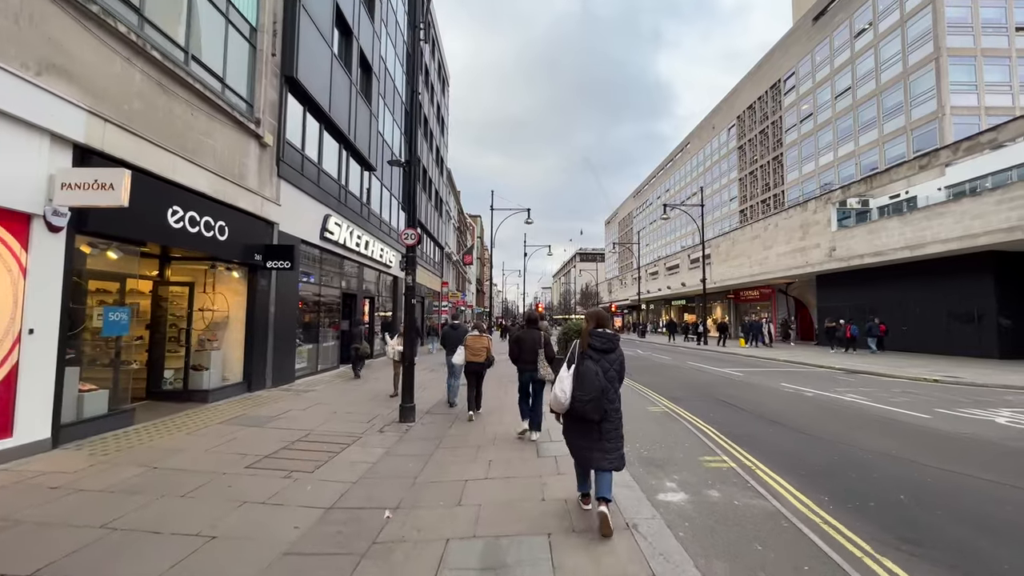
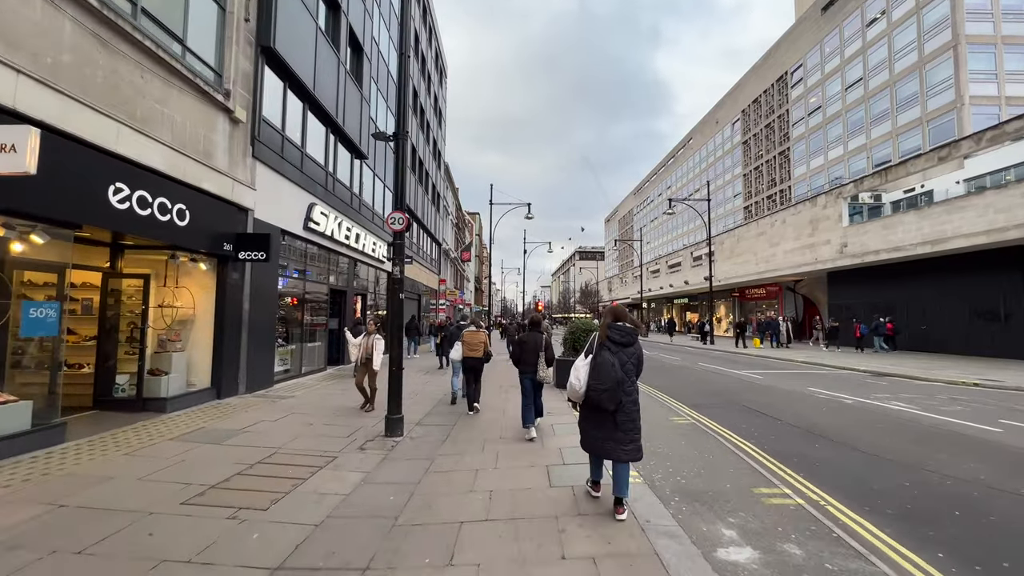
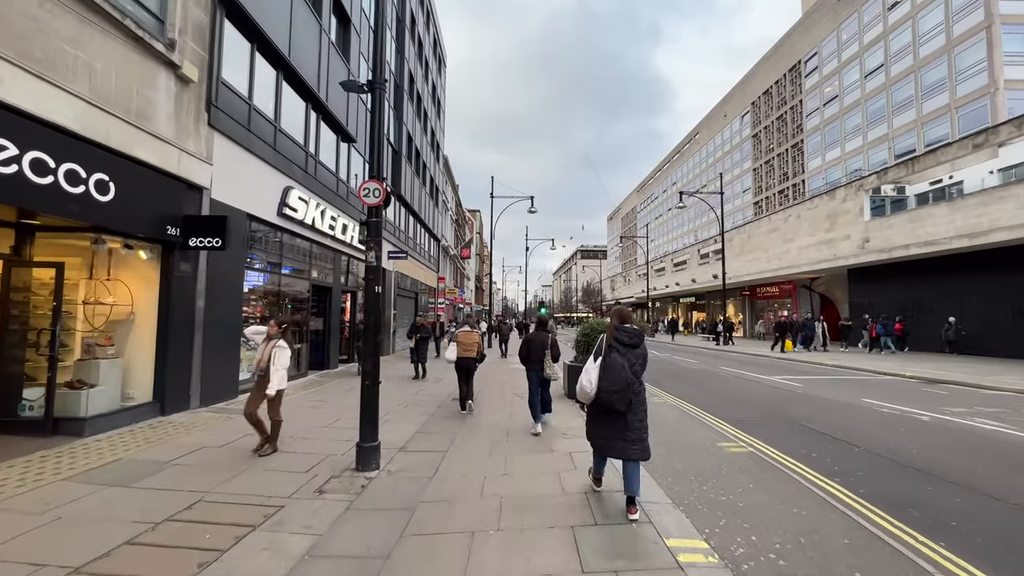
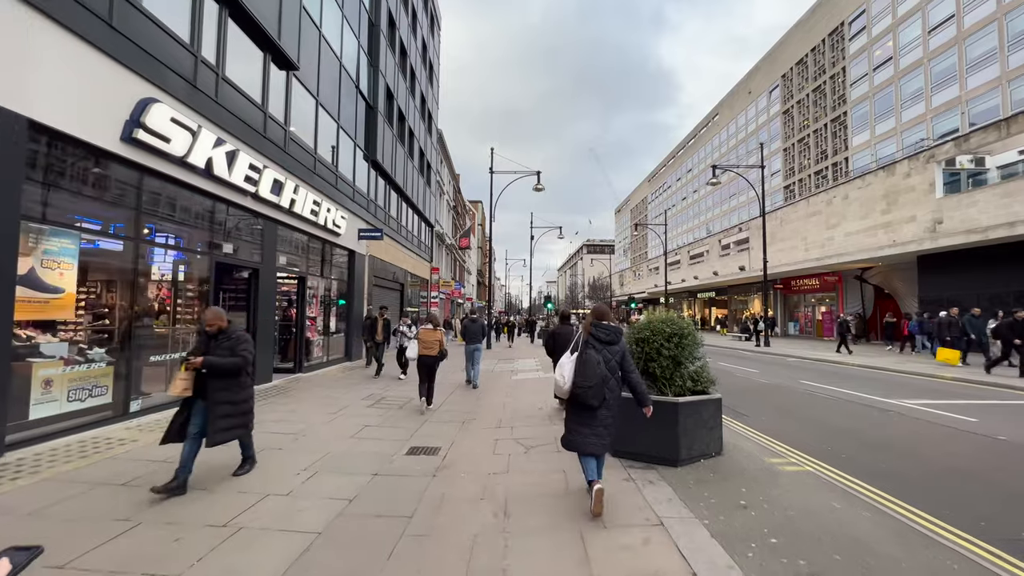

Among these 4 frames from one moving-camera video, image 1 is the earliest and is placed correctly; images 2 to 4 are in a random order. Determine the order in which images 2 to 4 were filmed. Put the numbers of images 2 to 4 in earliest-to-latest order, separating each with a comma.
2, 3, 4
